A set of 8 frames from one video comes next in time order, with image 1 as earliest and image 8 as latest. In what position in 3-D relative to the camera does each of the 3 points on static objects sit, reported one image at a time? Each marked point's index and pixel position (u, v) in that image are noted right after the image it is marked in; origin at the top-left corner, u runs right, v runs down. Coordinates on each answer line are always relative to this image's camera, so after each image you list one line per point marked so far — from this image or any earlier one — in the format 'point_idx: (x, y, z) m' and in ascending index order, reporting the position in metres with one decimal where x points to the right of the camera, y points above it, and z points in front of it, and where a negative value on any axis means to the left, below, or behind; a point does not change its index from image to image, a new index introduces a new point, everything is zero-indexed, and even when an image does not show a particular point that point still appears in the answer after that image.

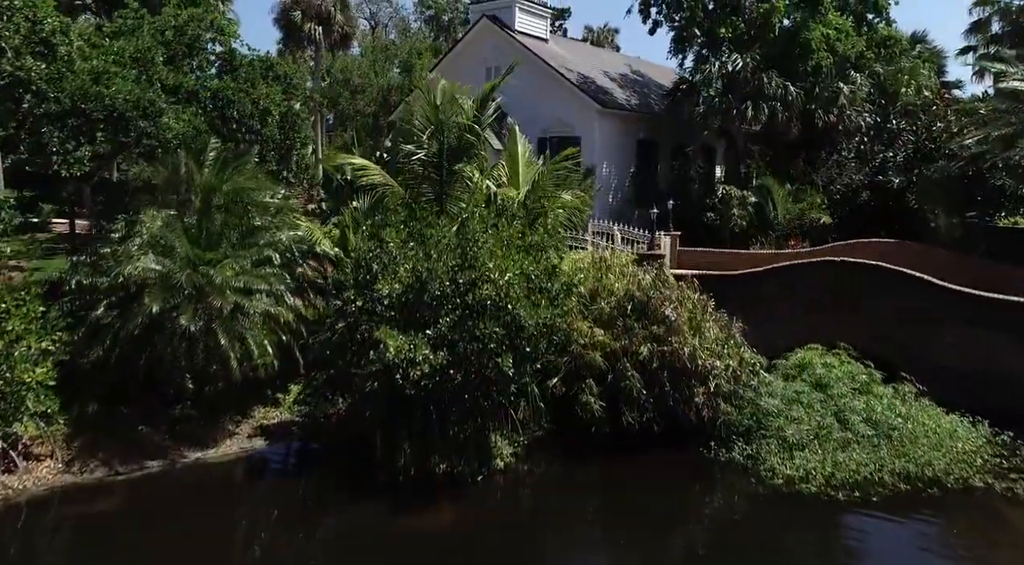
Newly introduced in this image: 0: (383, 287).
0: (-1.5, -0.1, +8.9) m
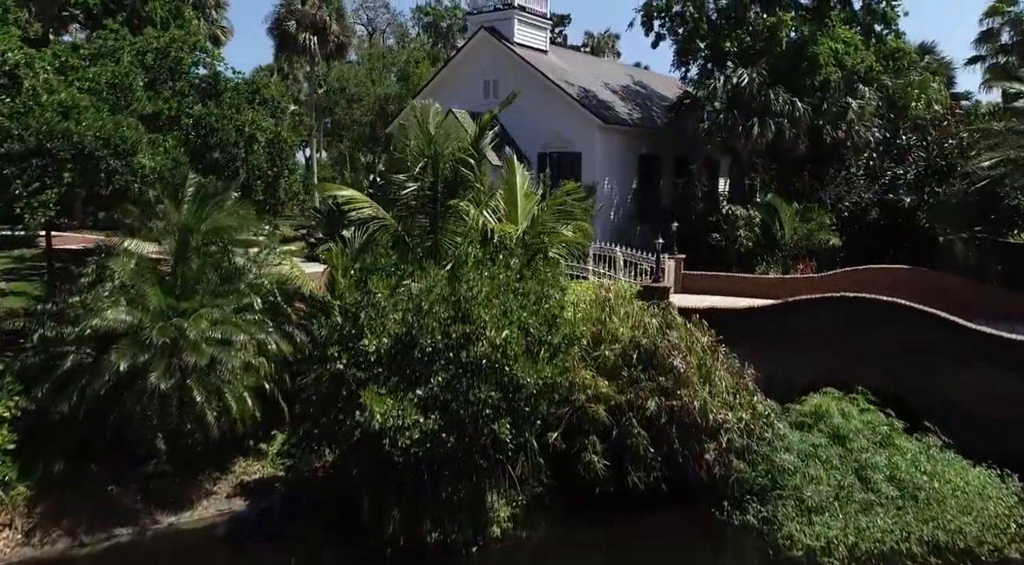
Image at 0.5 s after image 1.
0: (-1.6, -0.7, +8.2) m
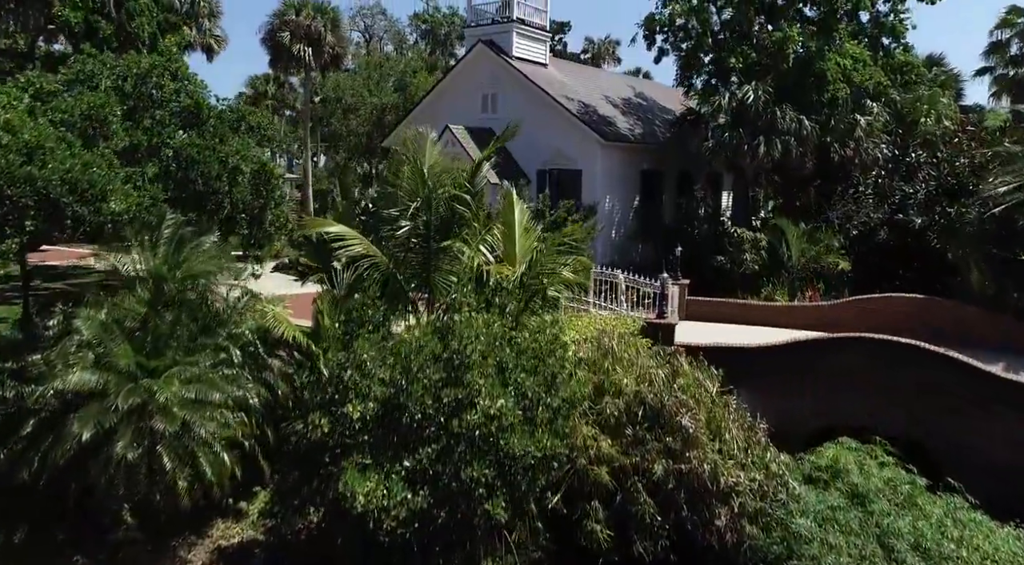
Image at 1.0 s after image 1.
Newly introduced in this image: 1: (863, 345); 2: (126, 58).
0: (-1.6, -1.3, +7.6) m
1: (+5.4, -1.0, +12.0) m
2: (-6.3, +3.7, +12.3) m
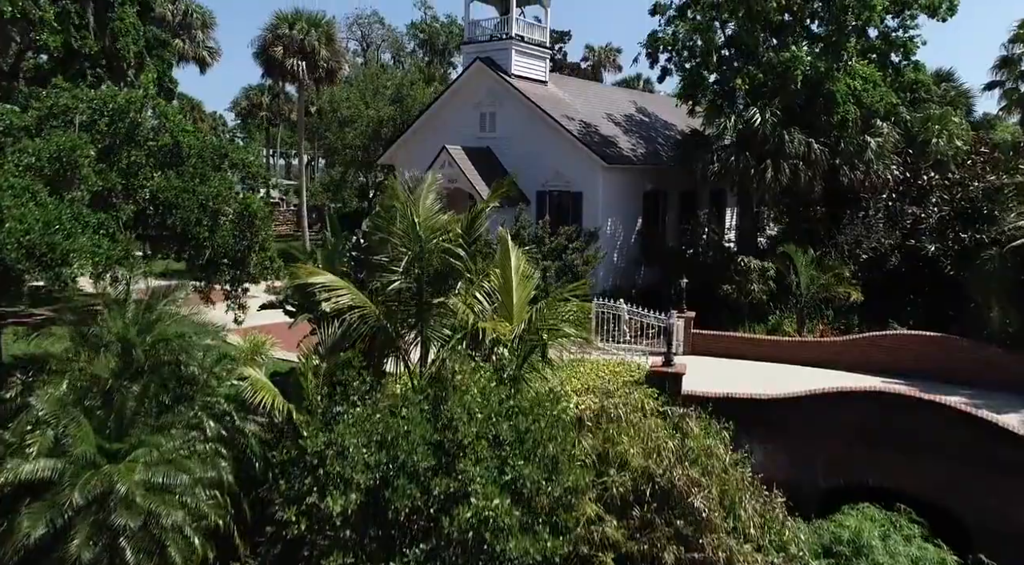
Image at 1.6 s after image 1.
0: (-1.6, -2.0, +7.0) m
1: (+5.4, -1.7, +11.3) m
2: (-6.4, +3.0, +11.7) m
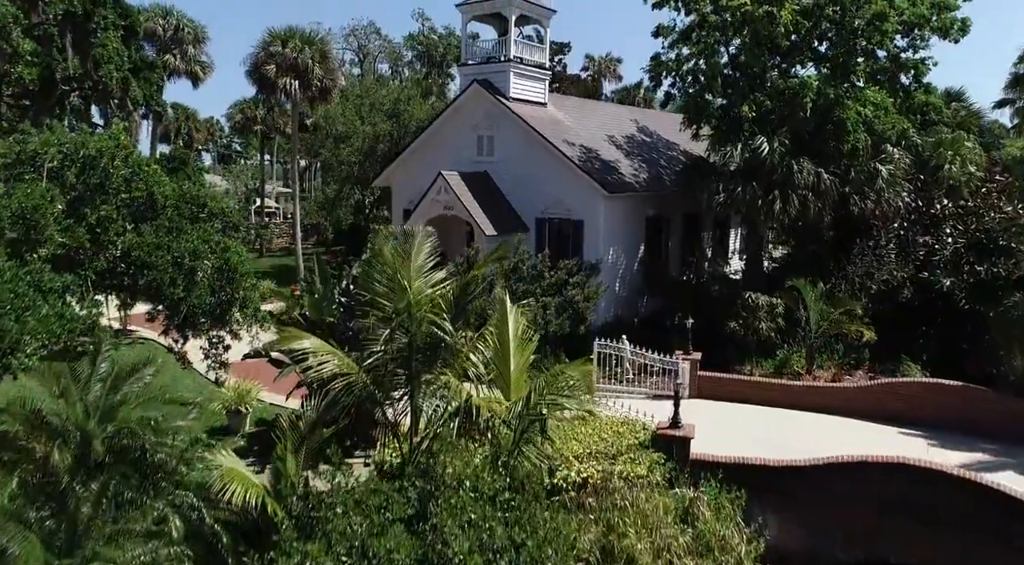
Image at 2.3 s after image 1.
0: (-1.7, -2.8, +6.2) m
1: (+5.4, -2.6, +10.6) m
2: (-6.4, +2.1, +10.9) m
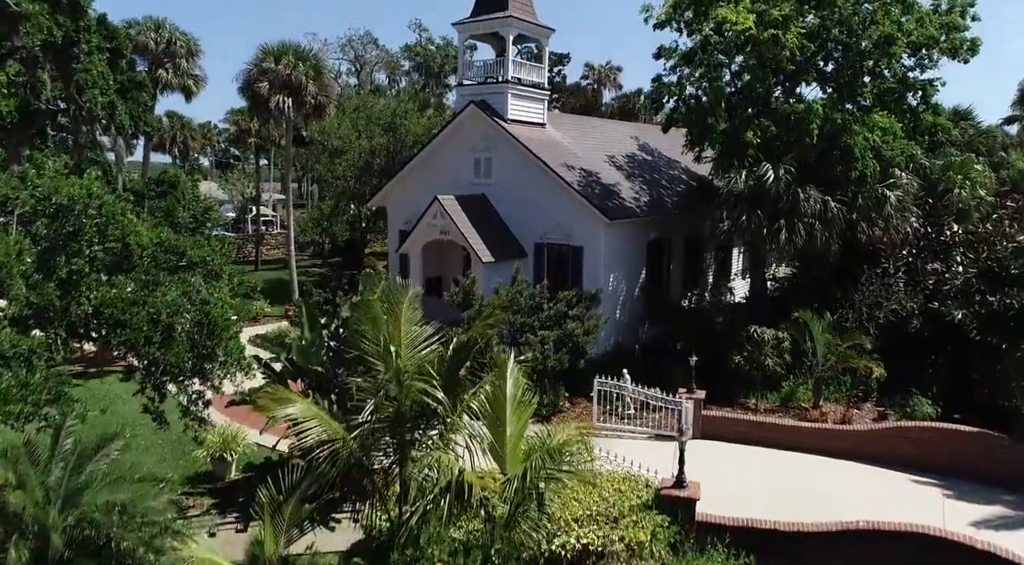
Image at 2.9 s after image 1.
0: (-1.7, -3.6, +5.7) m
1: (+5.3, -3.3, +10.0) m
2: (-6.5, +1.4, +10.4) m
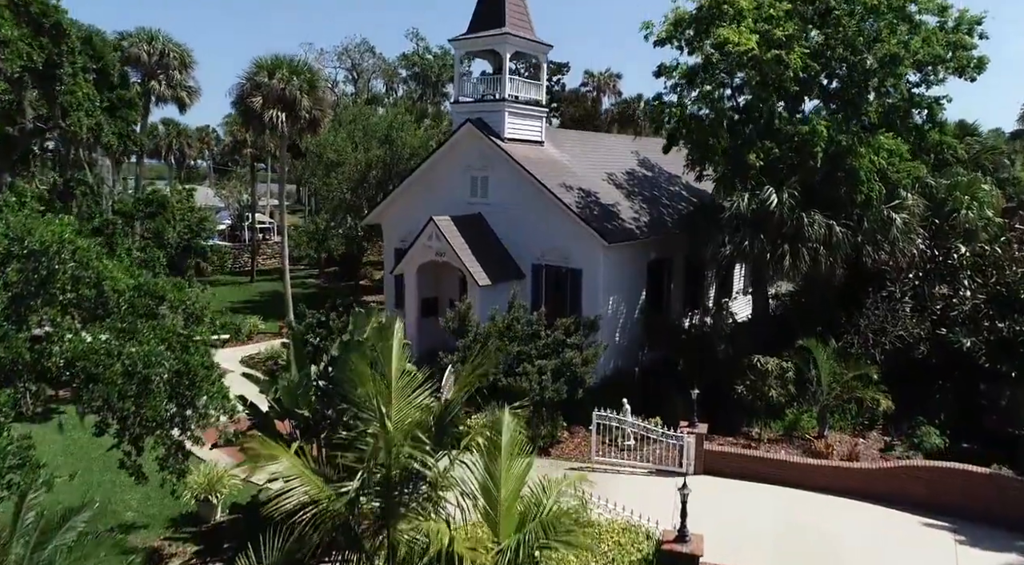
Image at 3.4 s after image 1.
0: (-1.8, -4.2, +5.2) m
1: (+5.2, -3.9, +9.5) m
2: (-6.5, +0.8, +9.9) m
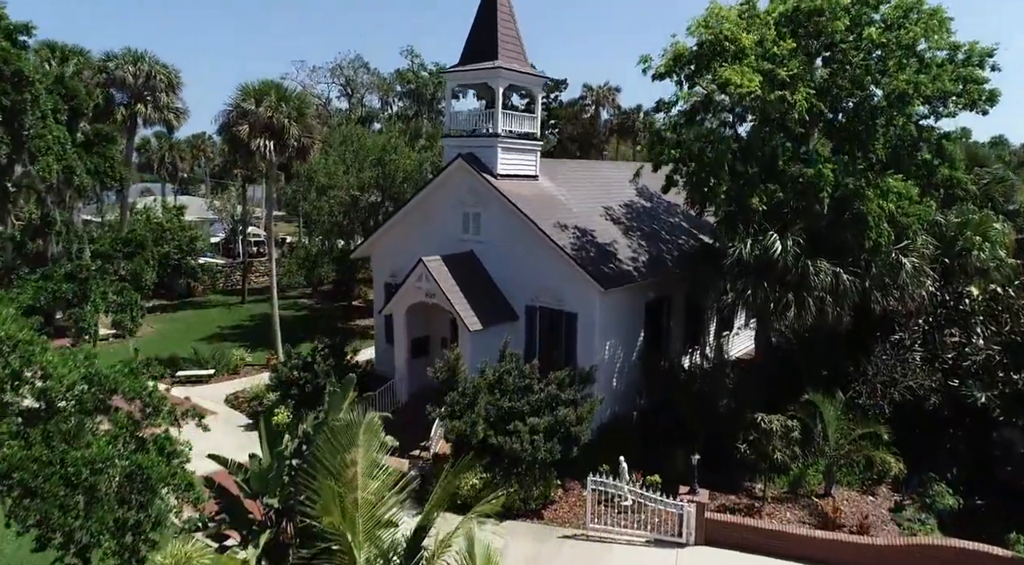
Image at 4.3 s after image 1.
0: (-2.0, -5.2, +4.4) m
1: (+5.0, -5.0, +8.7) m
2: (-6.7, -0.3, +9.1) m
